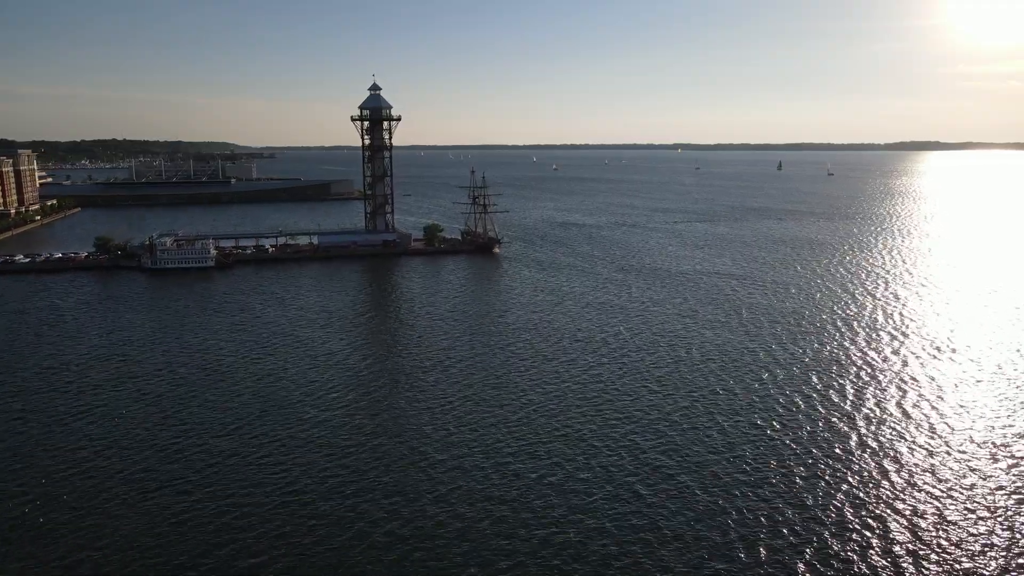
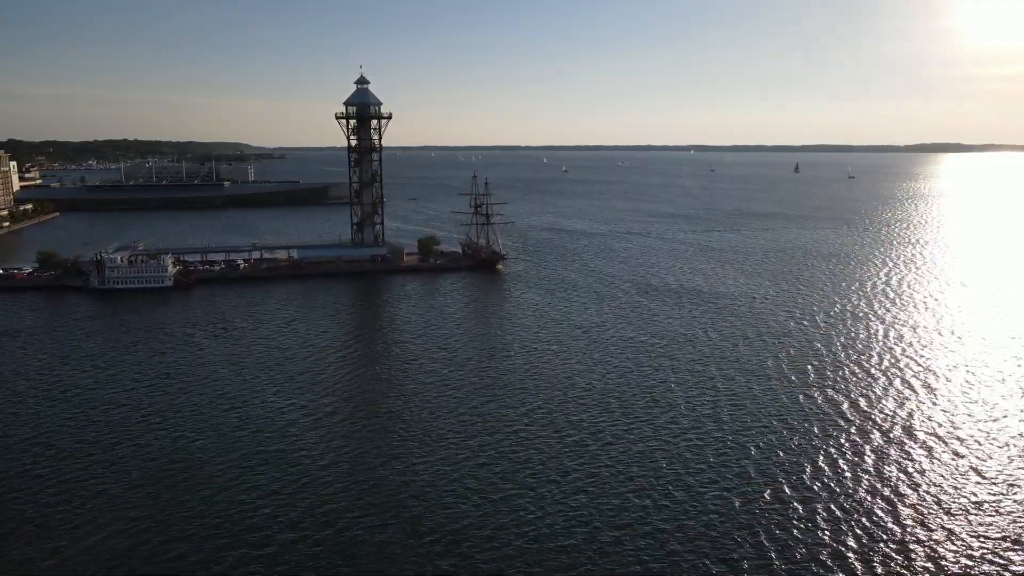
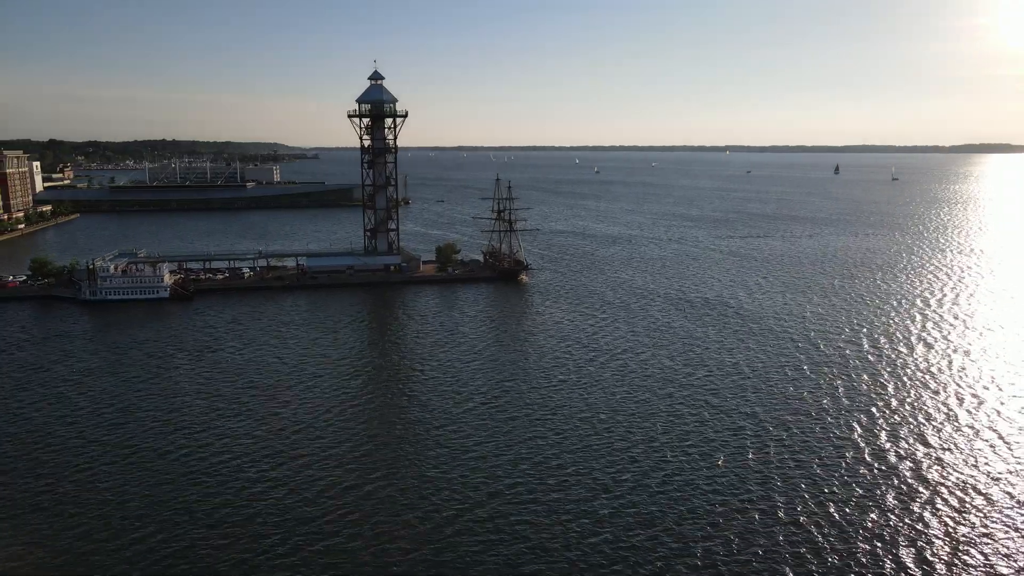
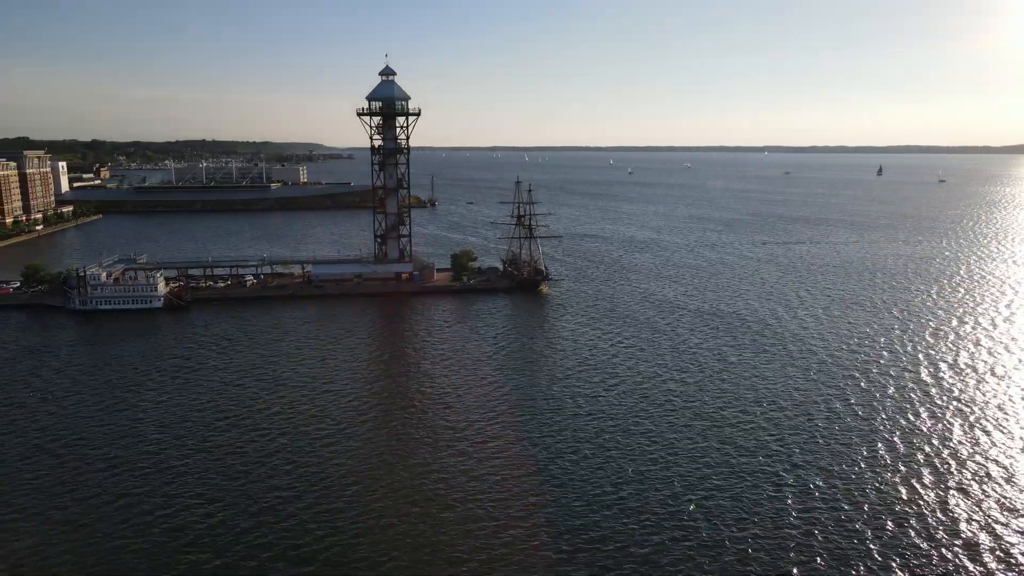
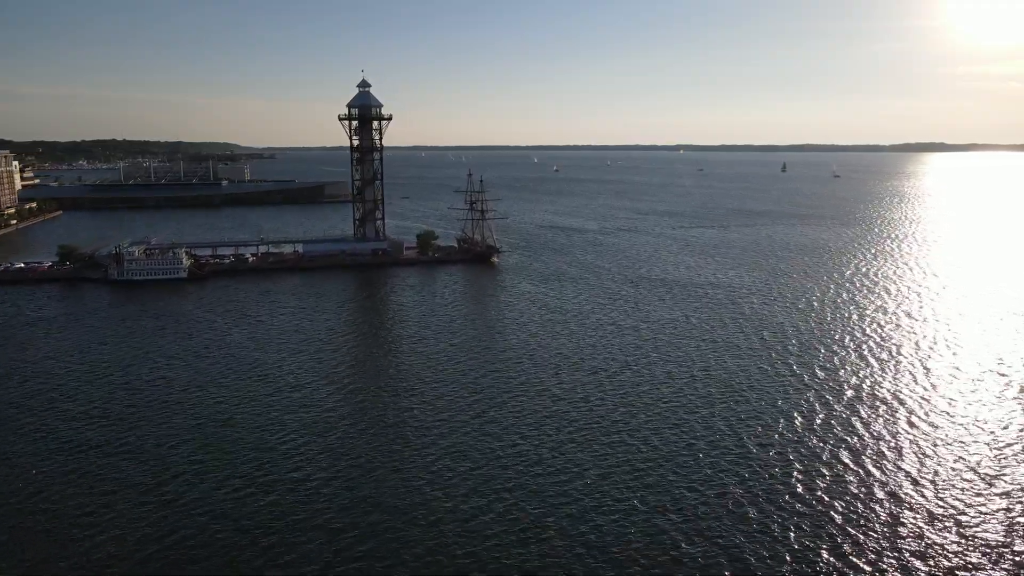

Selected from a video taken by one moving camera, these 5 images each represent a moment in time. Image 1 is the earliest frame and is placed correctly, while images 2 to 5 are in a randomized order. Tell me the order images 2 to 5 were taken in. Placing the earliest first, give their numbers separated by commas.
5, 2, 3, 4
